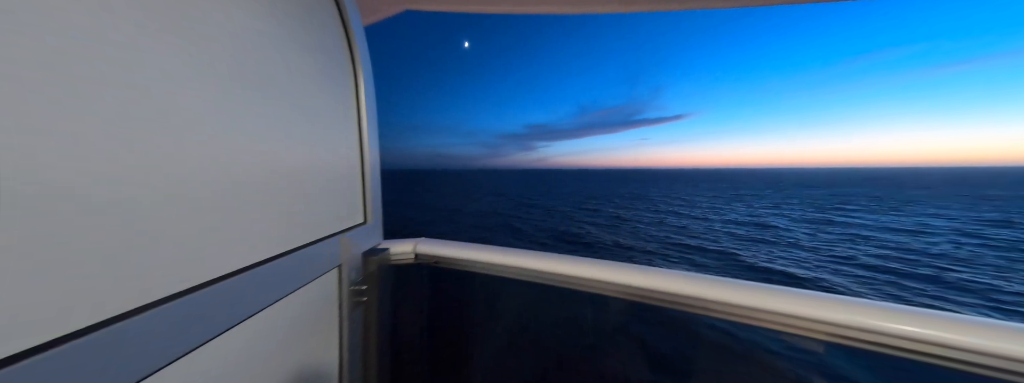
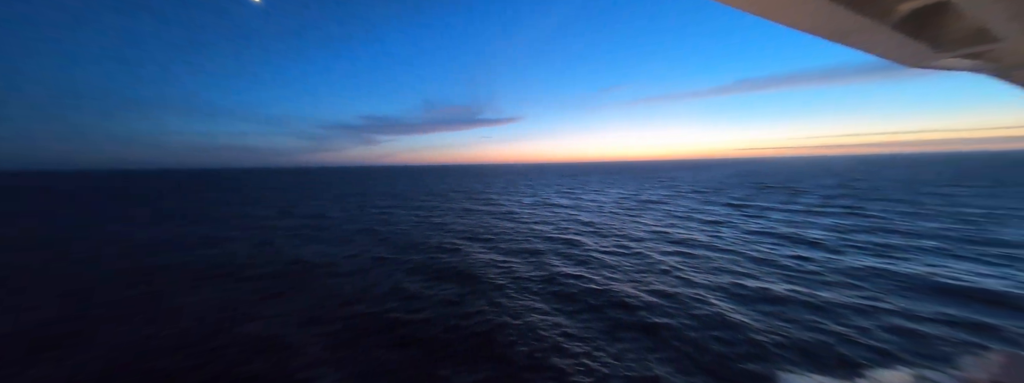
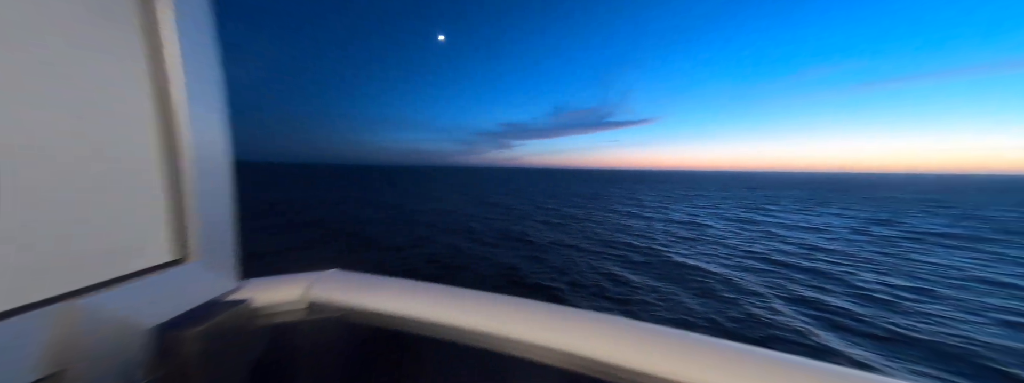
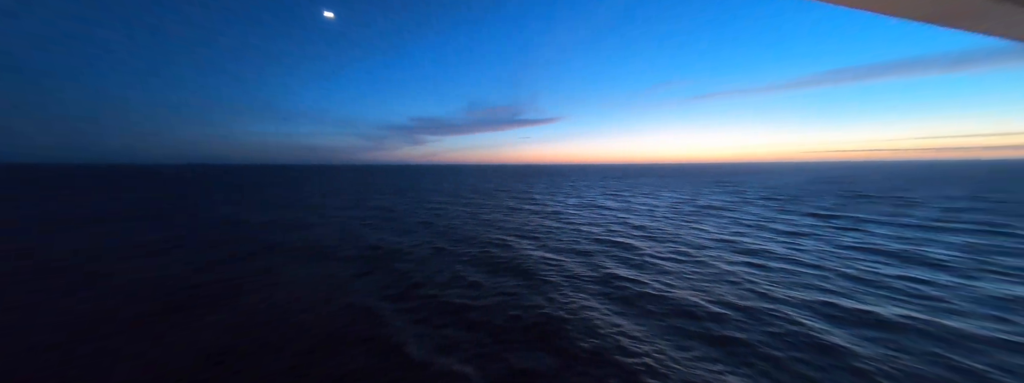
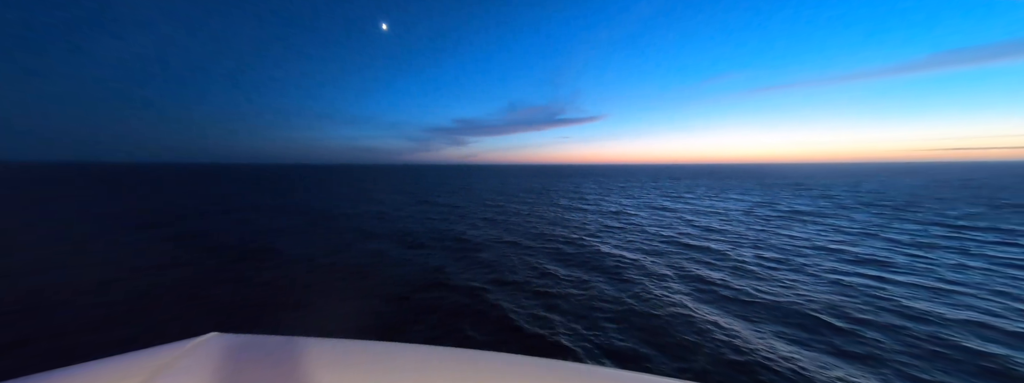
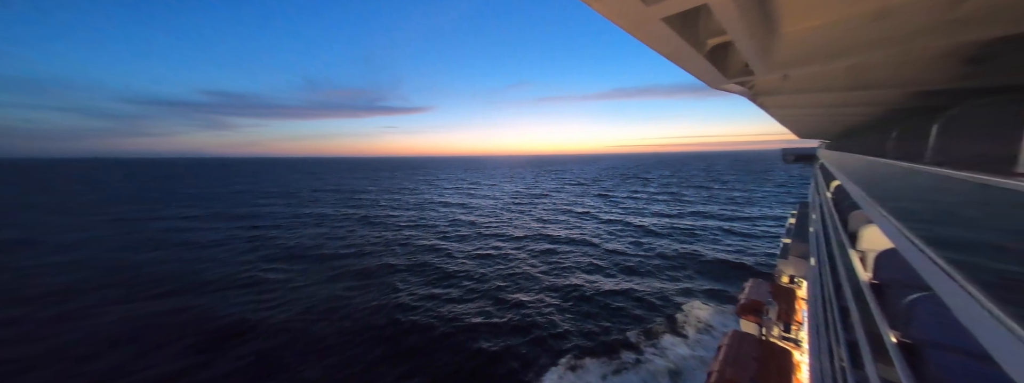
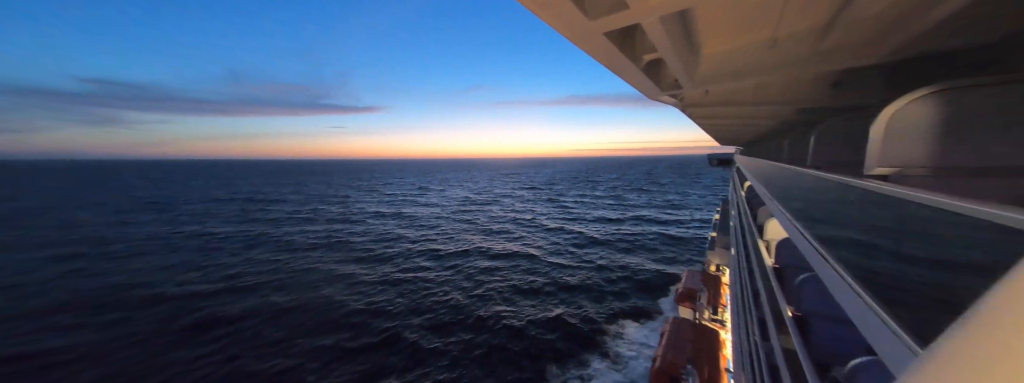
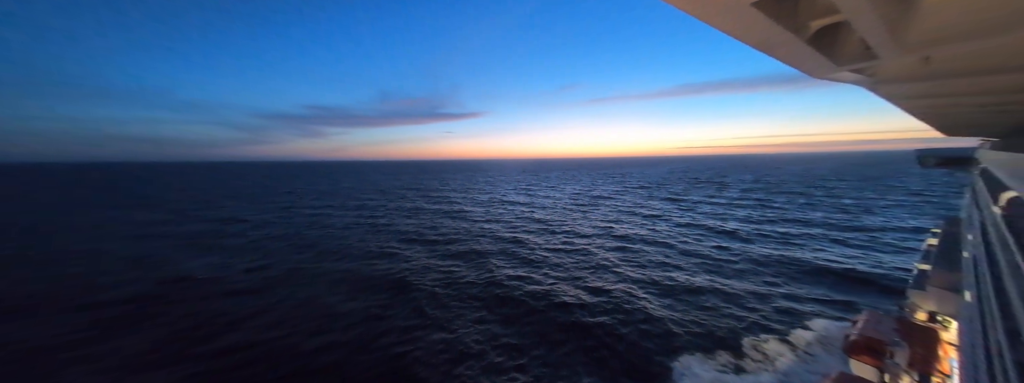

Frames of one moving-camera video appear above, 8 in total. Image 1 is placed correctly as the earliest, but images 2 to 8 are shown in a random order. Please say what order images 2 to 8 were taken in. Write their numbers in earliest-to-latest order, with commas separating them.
3, 5, 4, 2, 8, 6, 7
